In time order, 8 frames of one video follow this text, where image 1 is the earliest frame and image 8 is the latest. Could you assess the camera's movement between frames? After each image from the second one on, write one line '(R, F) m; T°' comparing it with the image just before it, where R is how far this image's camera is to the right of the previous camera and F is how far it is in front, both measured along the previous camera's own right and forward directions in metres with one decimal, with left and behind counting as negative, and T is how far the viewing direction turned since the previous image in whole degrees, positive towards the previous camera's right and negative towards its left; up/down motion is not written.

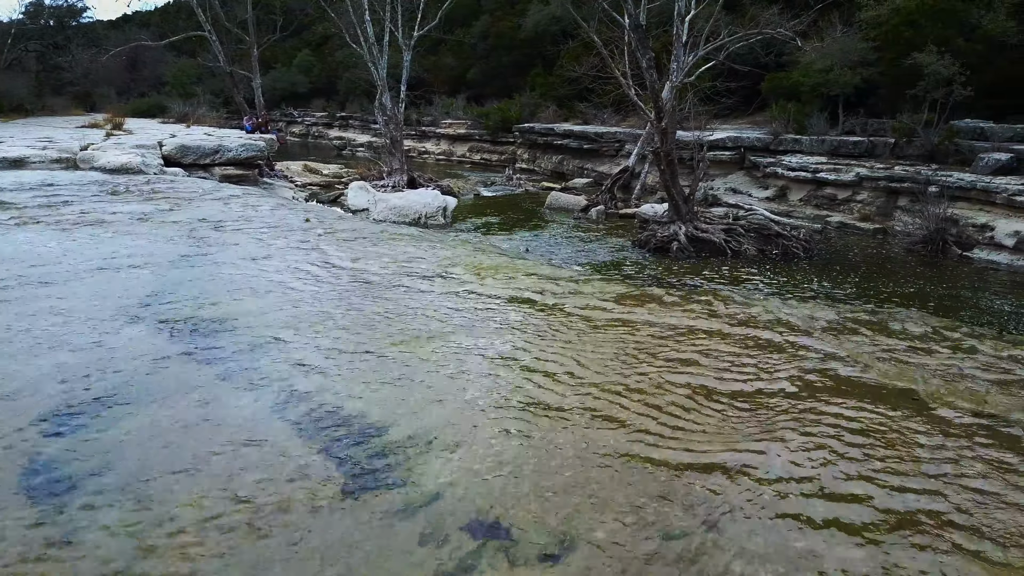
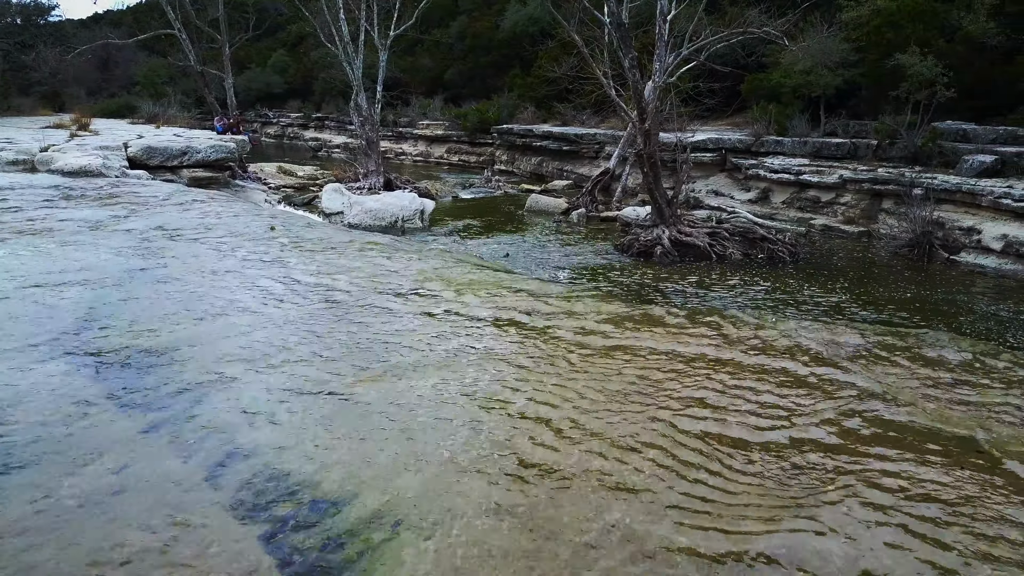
(0.0, +0.5) m; +2°
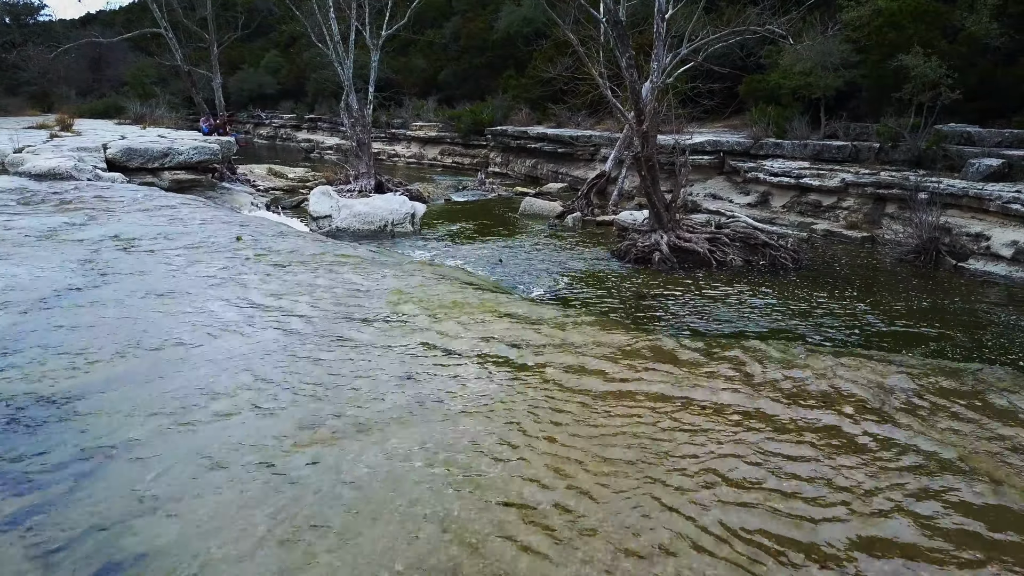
(0.0, +0.6) m; 0°
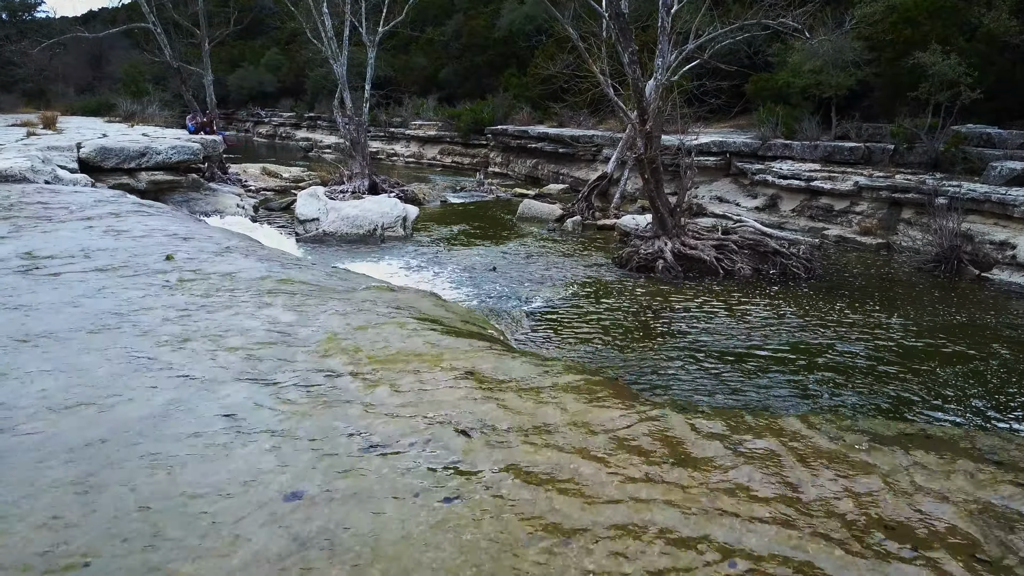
(+0.2, +0.9) m; 0°
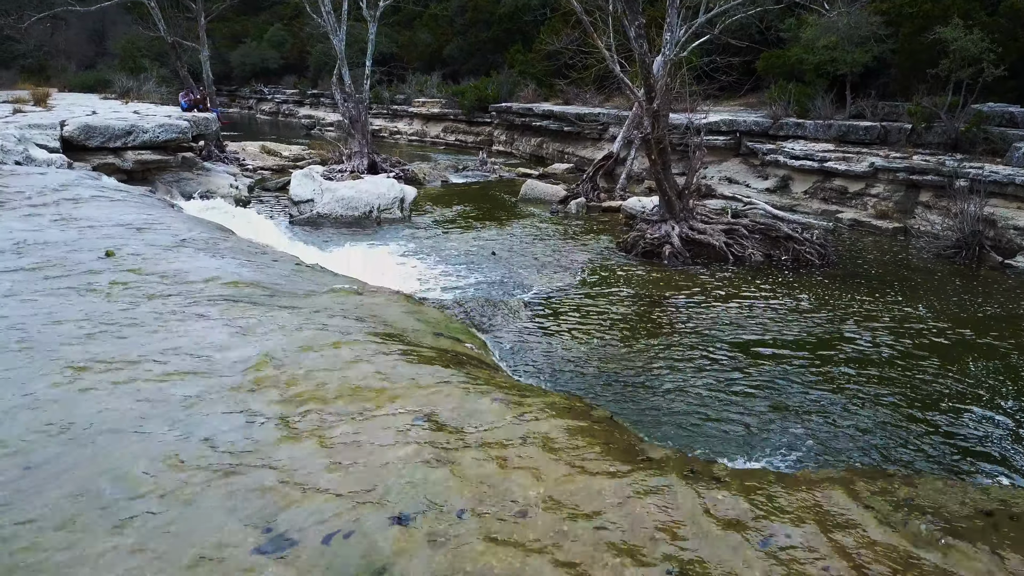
(+0.1, +0.6) m; 0°
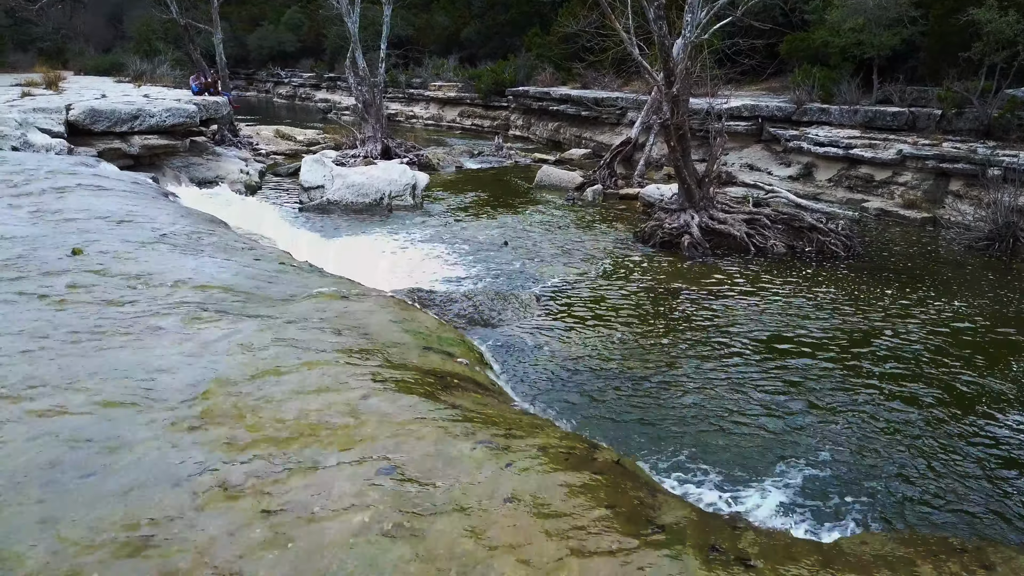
(+0.1, +0.4) m; -1°
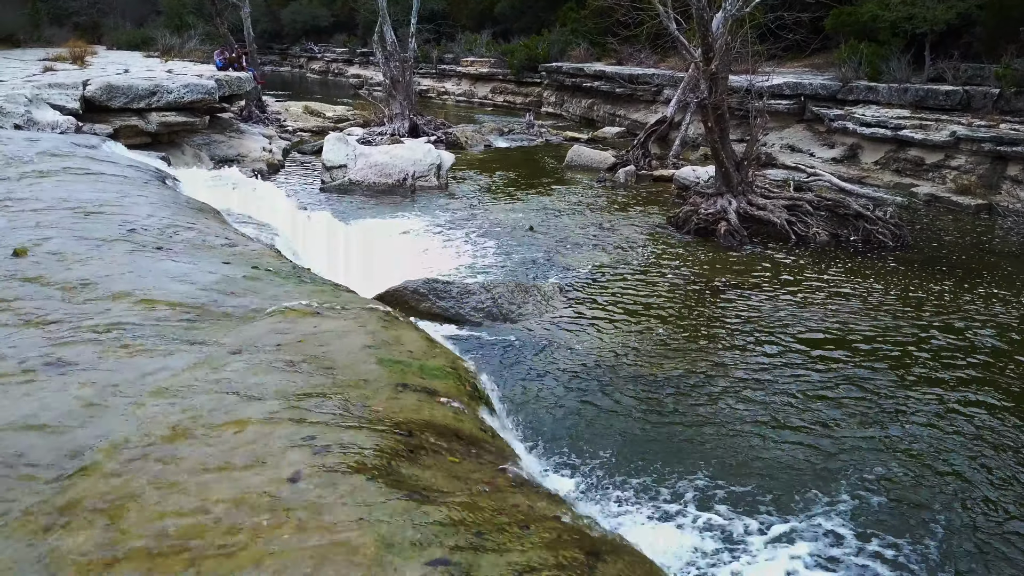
(+0.1, +0.6) m; -2°
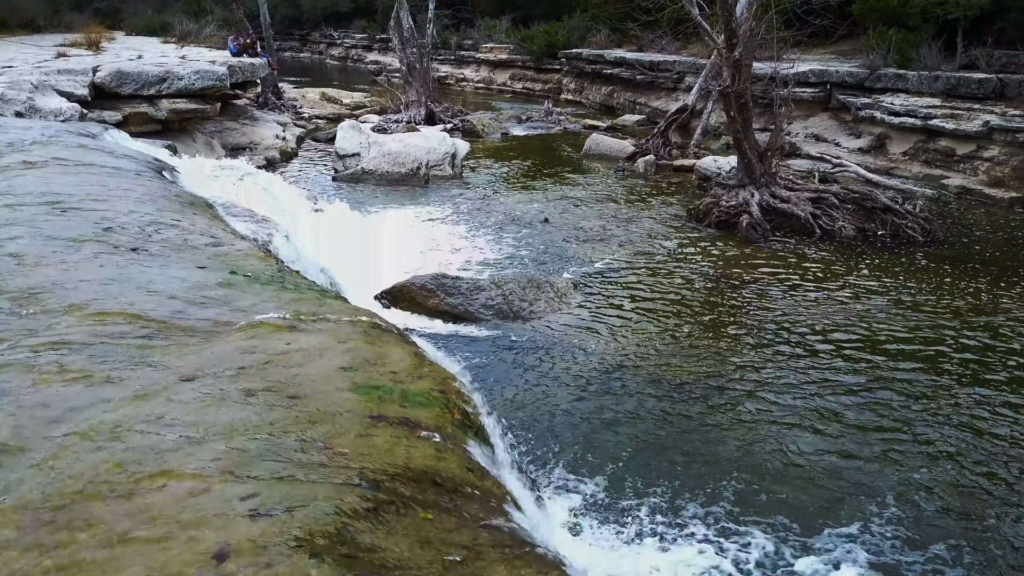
(+0.1, +0.3) m; -1°
